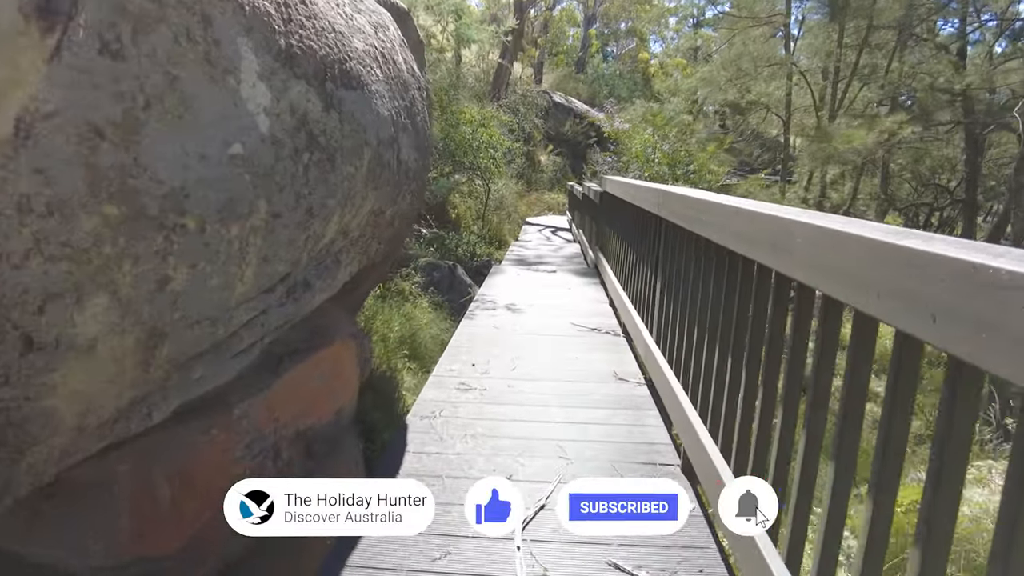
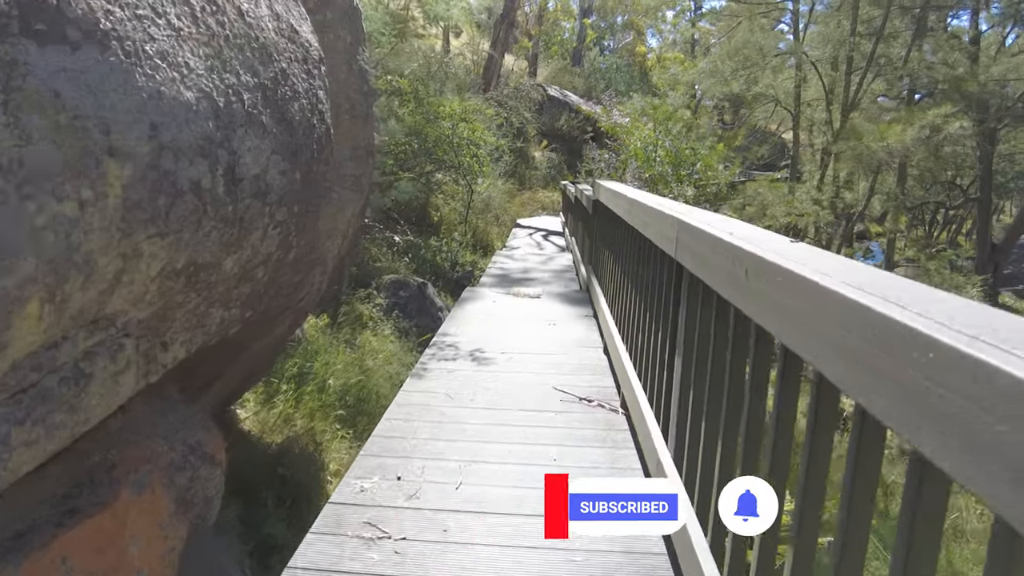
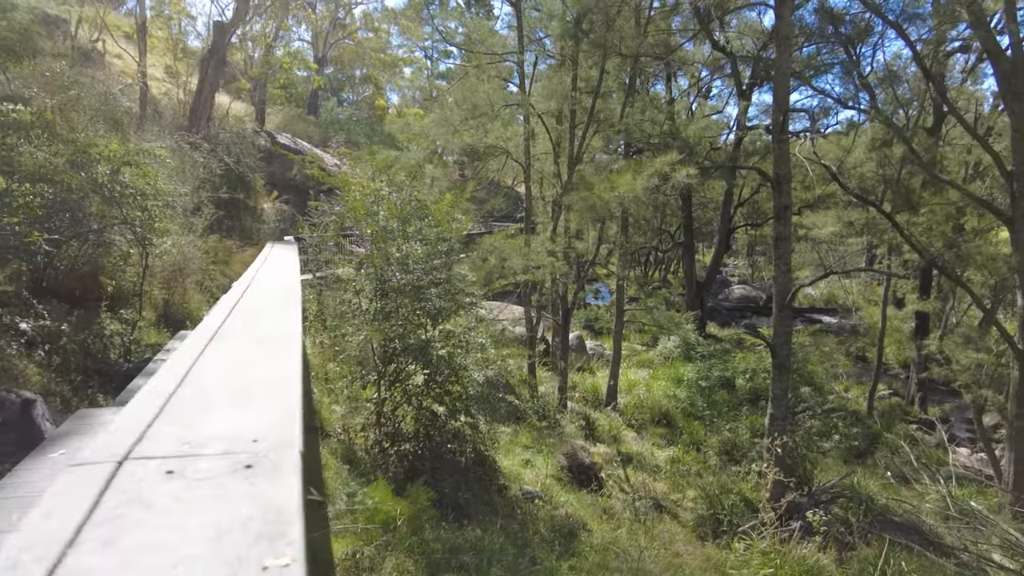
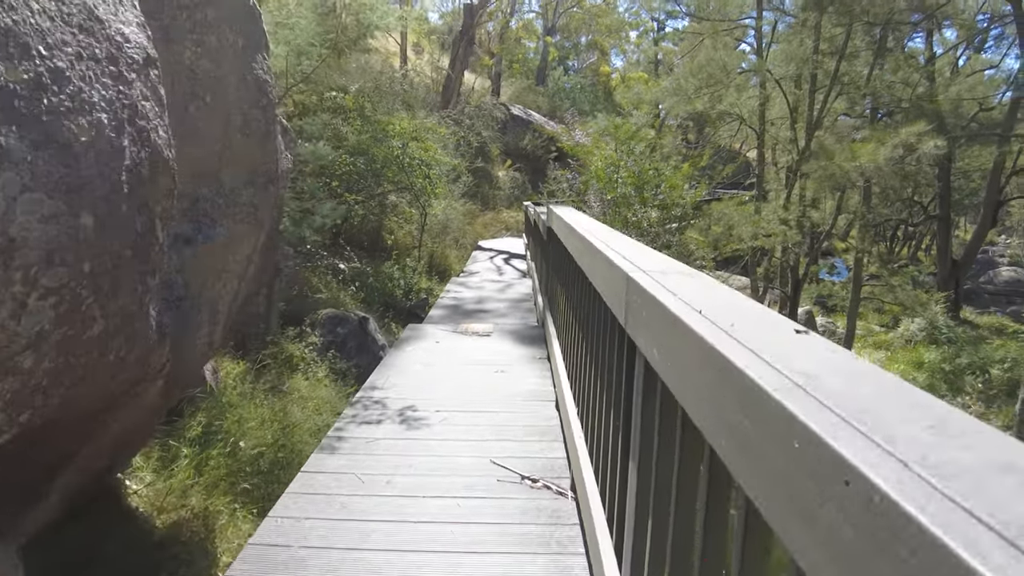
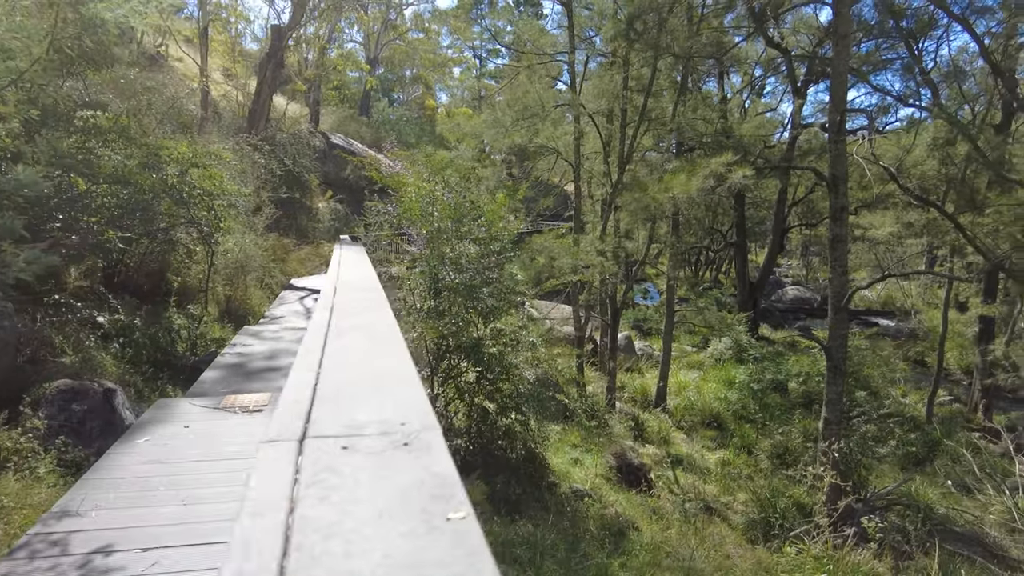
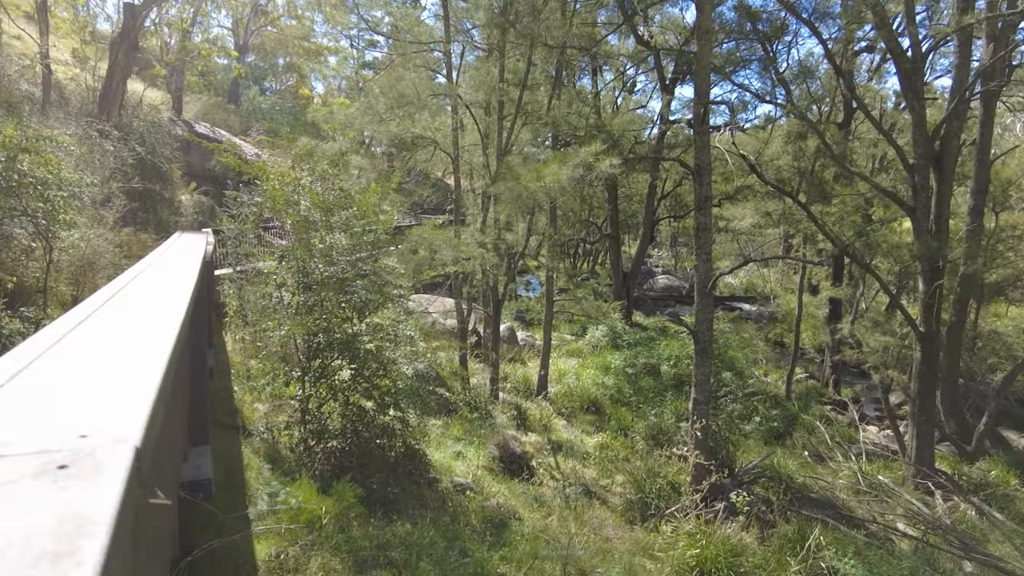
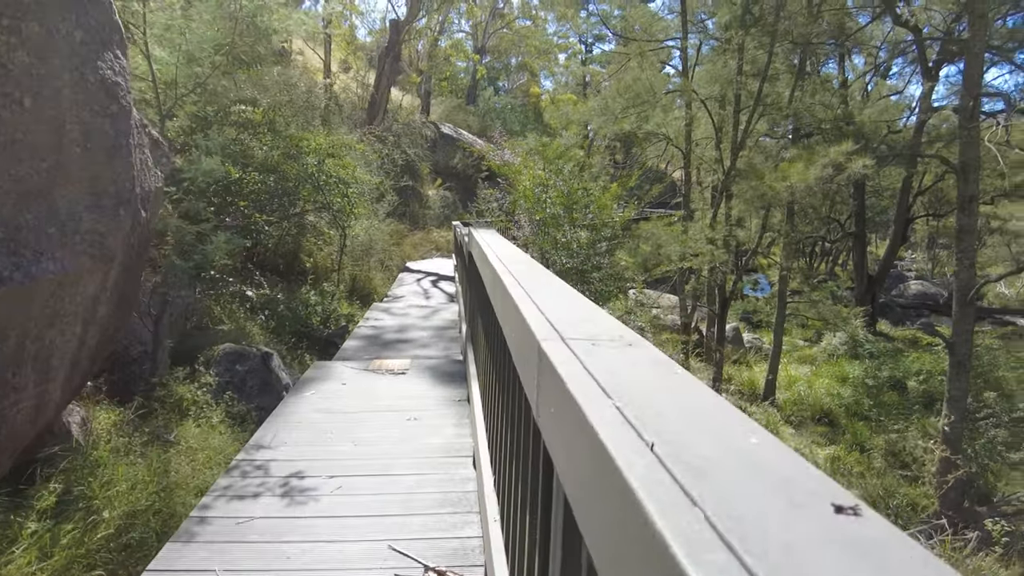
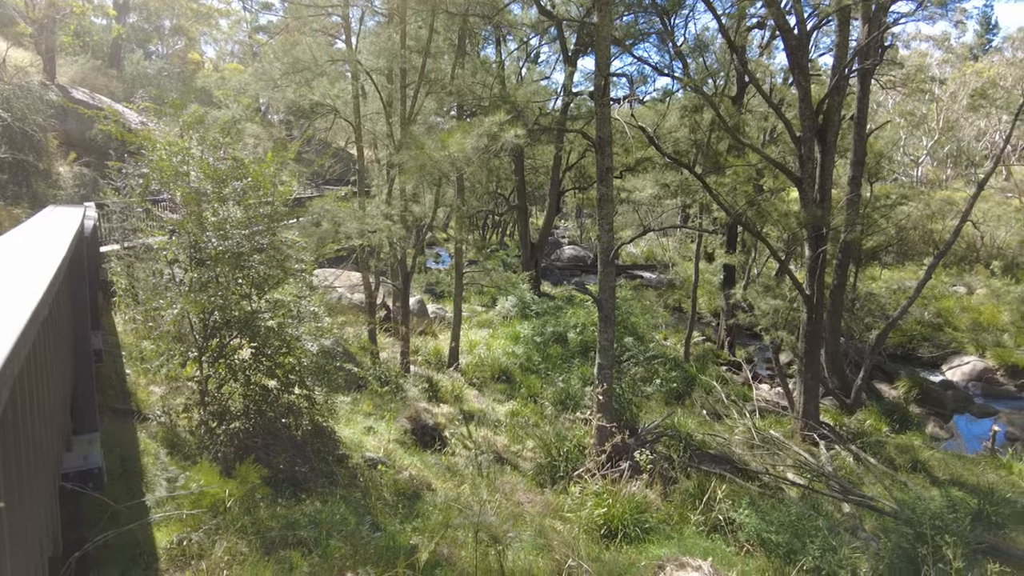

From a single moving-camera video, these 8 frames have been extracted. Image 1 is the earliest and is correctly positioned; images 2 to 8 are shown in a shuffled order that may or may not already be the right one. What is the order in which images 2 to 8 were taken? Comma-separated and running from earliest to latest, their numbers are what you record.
2, 4, 7, 5, 3, 6, 8
